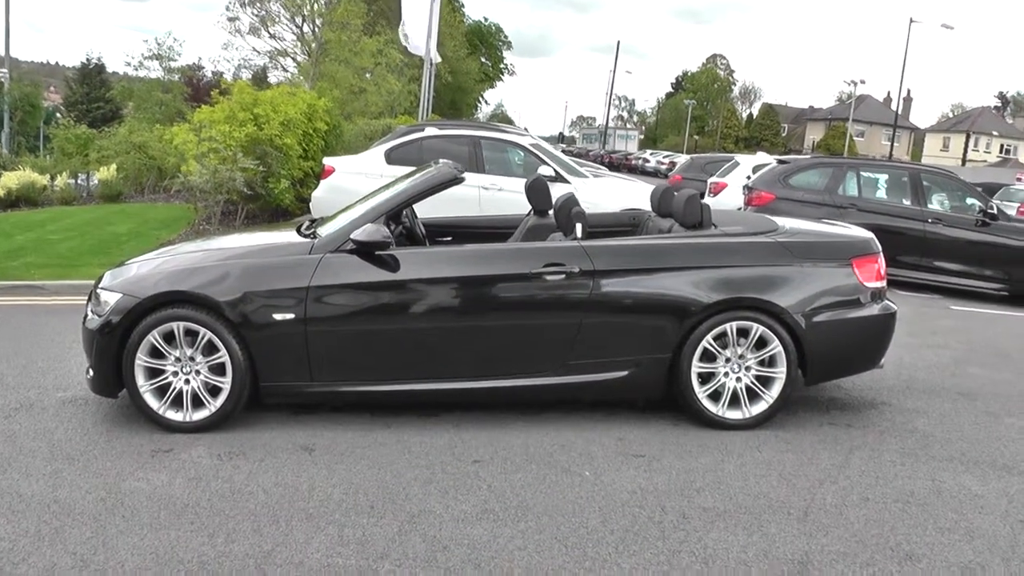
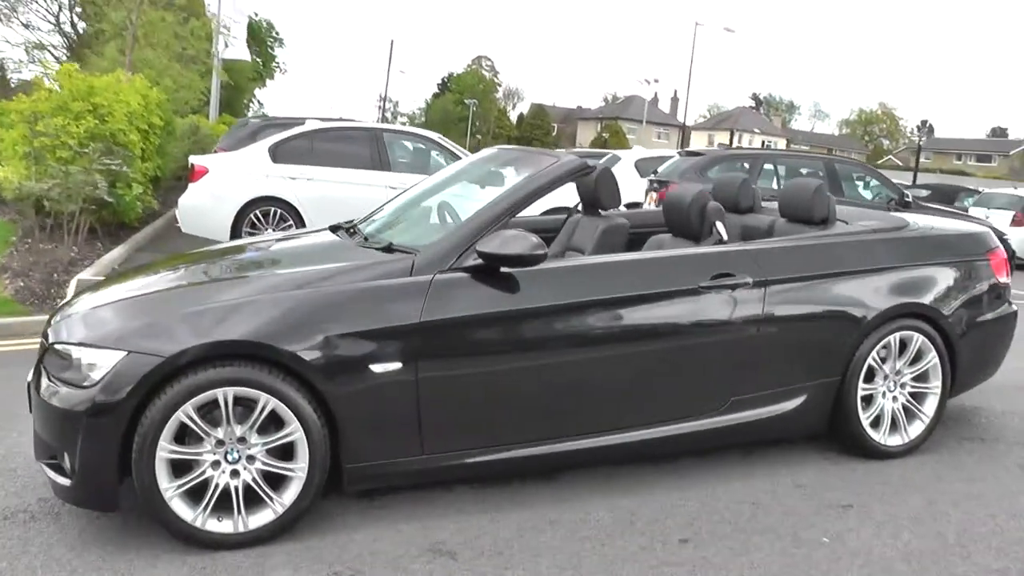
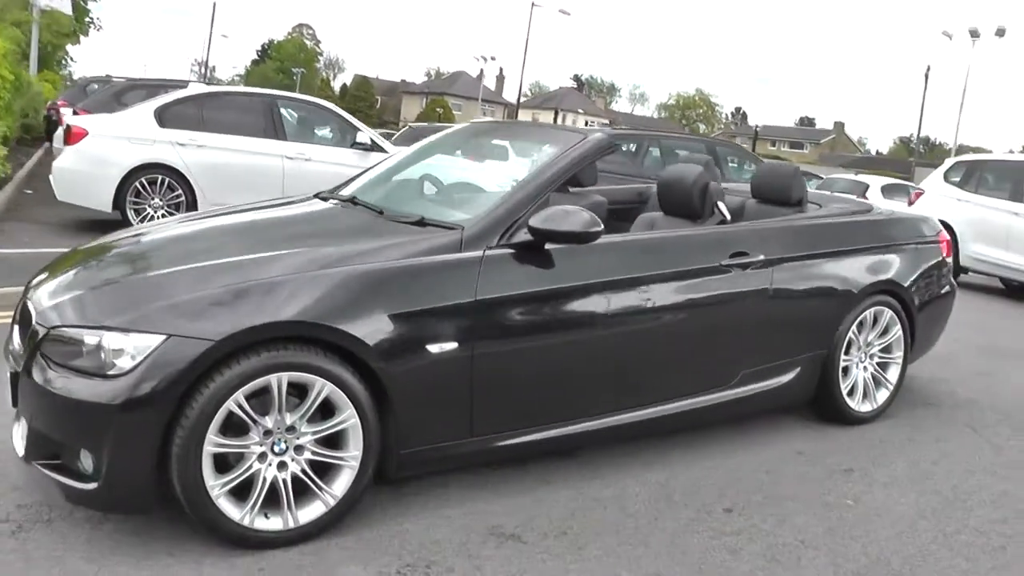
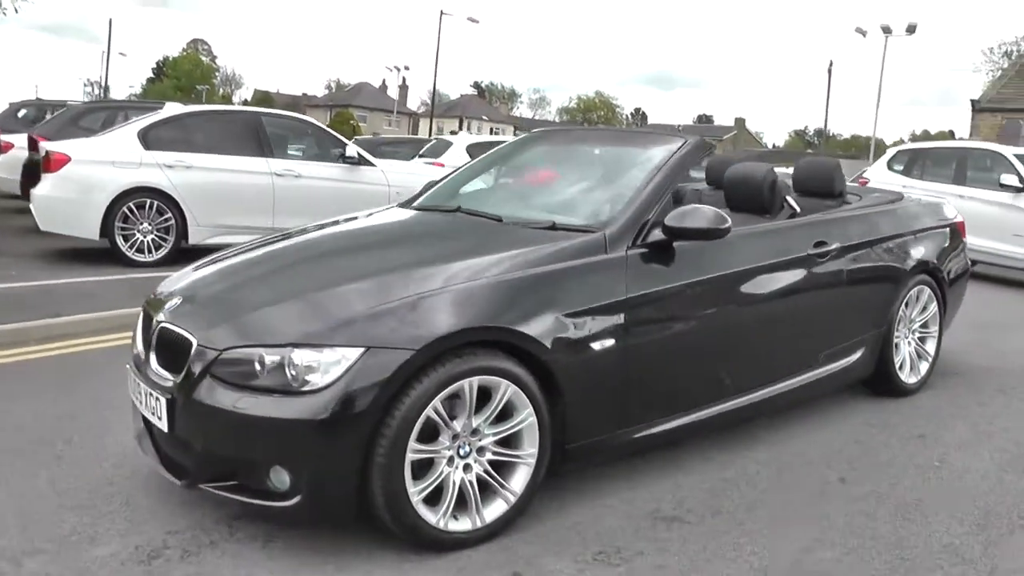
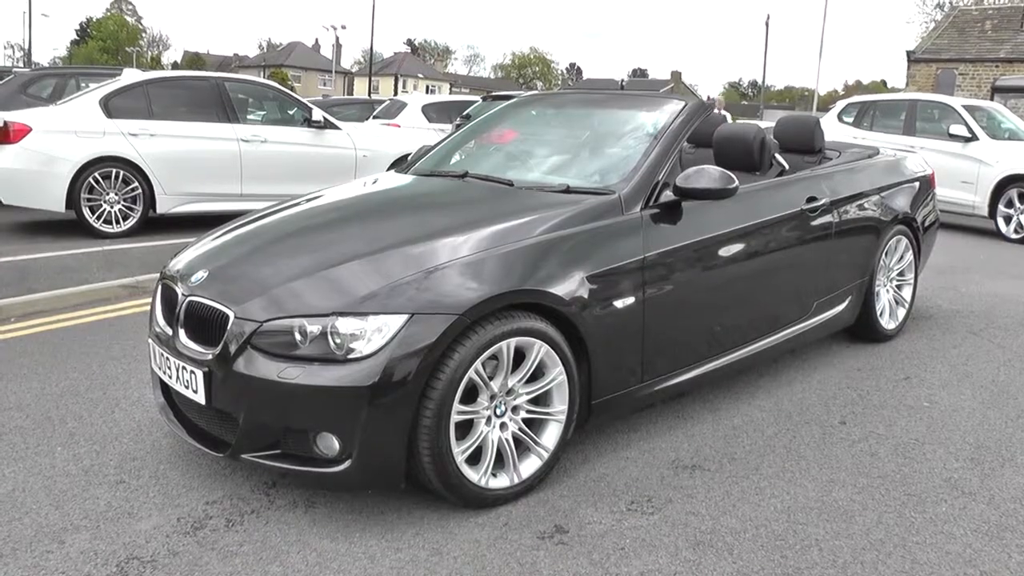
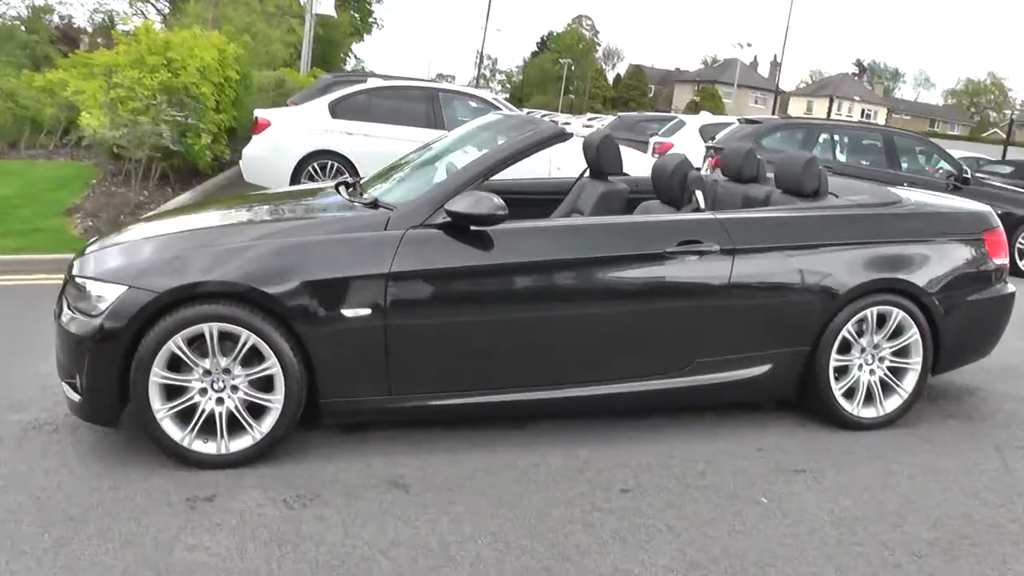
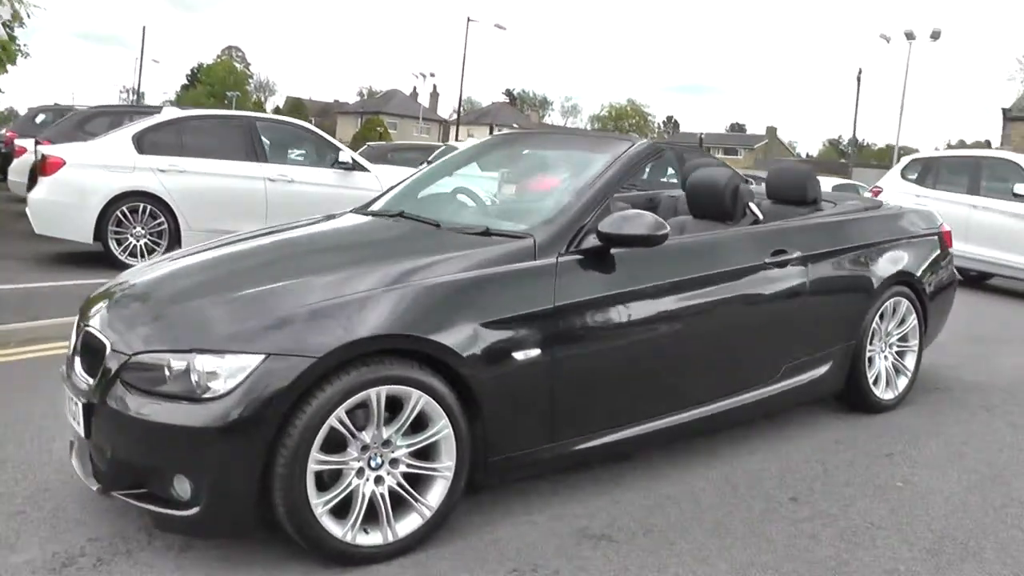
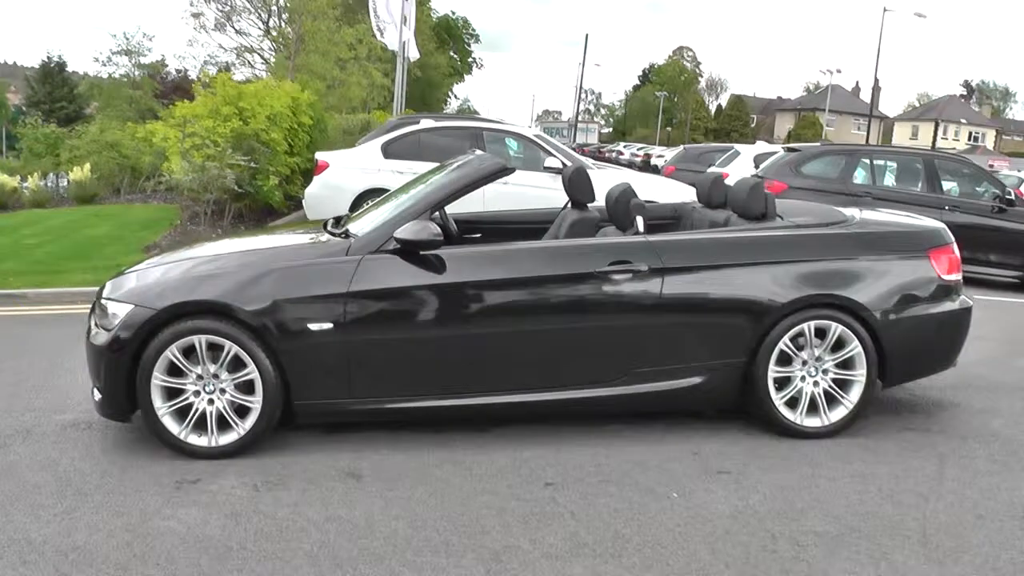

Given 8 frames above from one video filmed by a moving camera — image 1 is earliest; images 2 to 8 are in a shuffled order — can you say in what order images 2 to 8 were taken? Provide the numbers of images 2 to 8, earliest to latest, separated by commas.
8, 6, 2, 3, 7, 4, 5
